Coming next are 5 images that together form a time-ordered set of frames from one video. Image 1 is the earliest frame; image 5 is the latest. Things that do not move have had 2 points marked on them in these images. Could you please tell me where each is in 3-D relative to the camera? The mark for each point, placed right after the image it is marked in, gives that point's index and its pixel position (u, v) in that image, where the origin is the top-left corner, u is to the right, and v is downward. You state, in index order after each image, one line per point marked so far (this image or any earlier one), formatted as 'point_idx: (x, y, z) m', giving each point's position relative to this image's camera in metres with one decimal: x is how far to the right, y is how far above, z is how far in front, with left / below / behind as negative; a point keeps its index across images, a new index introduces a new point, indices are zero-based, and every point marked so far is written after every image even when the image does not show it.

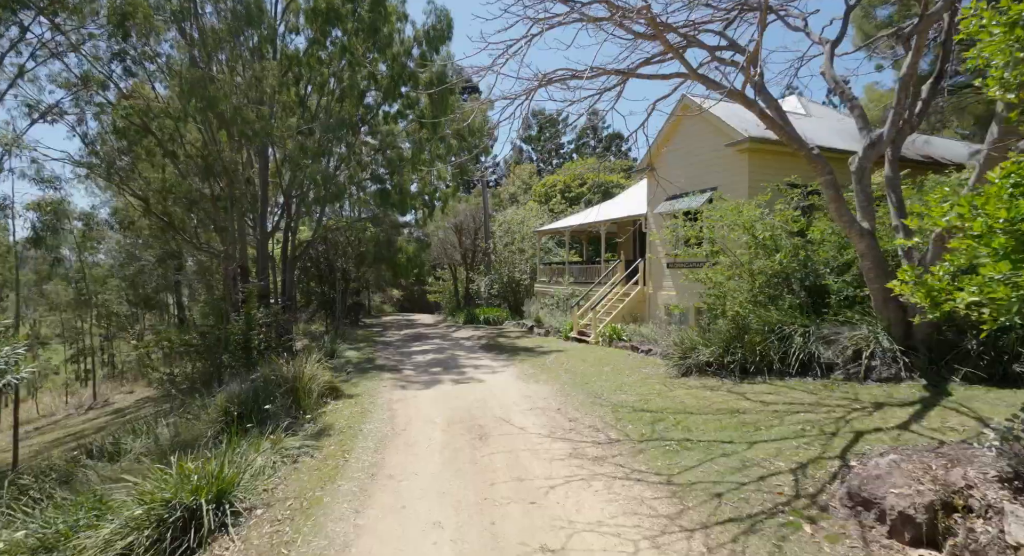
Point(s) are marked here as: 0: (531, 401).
0: (+0.3, -1.9, +8.1) m
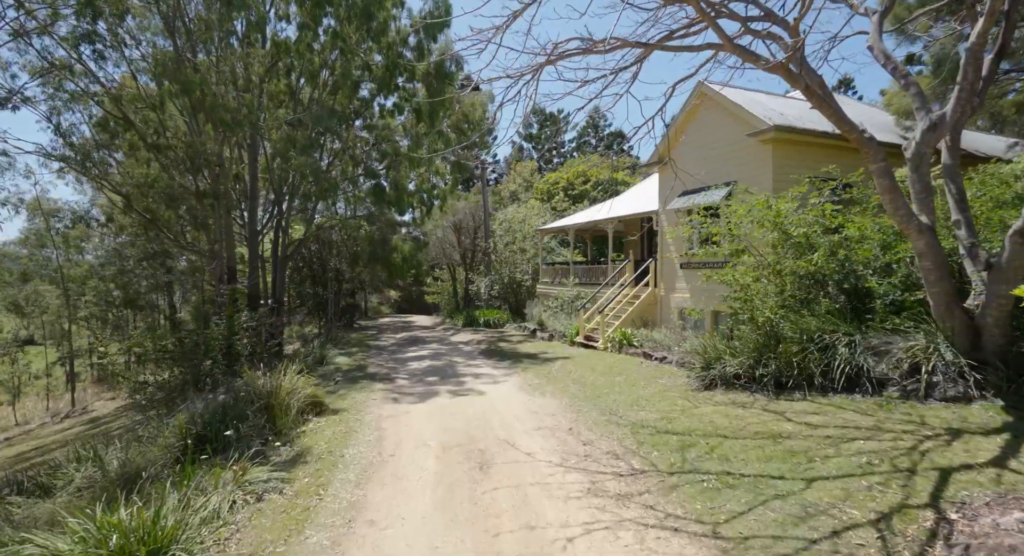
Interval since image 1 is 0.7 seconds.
0: (+0.4, -2.0, +7.2) m
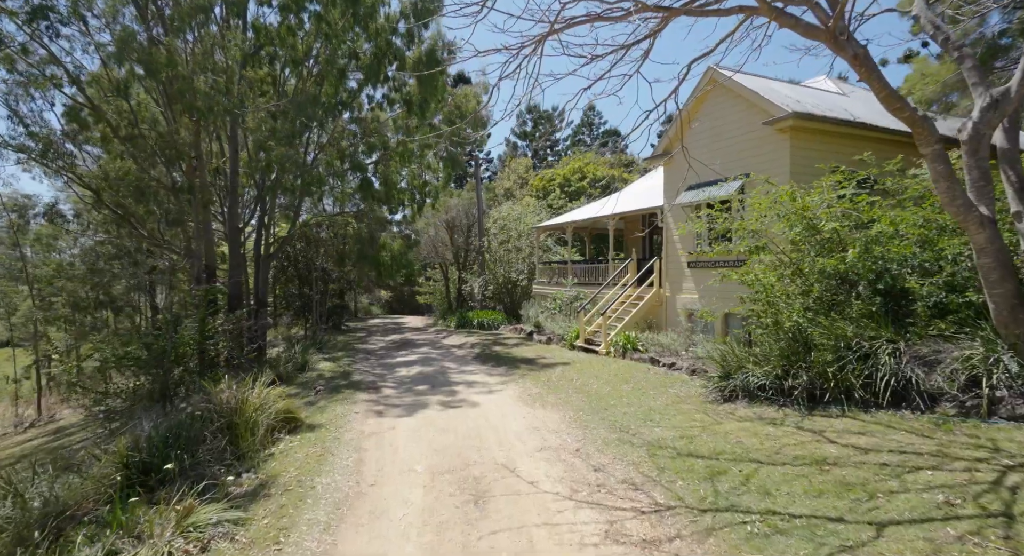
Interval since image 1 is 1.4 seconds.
0: (+0.4, -2.0, +6.4) m
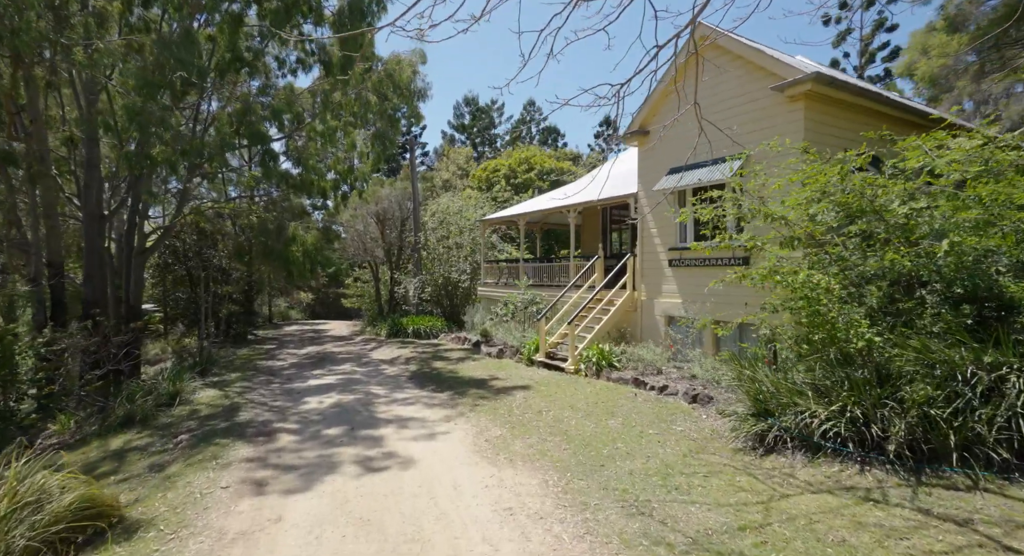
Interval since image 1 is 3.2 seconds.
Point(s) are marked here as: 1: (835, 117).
0: (0.0, -2.0, +4.0) m
1: (+4.9, +2.5, +7.8) m
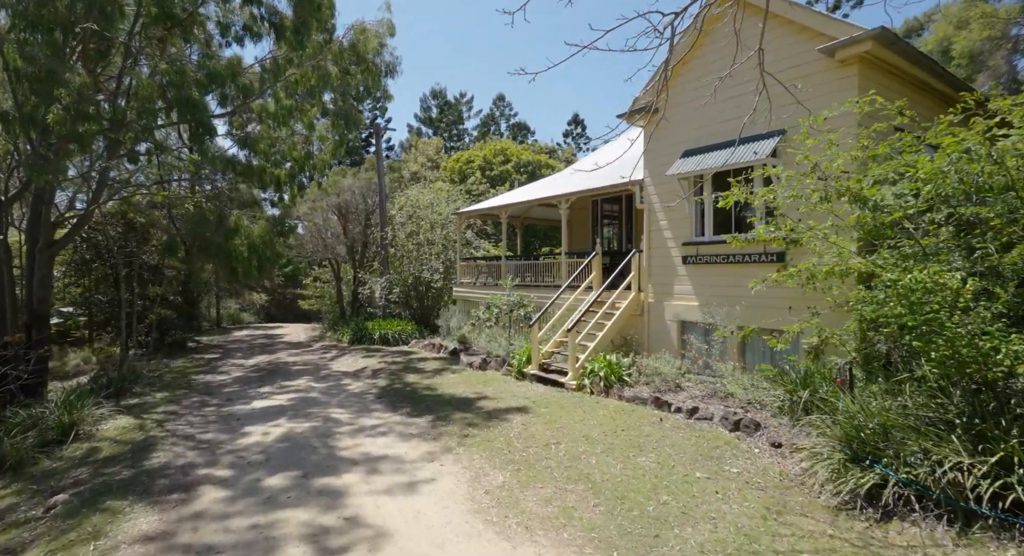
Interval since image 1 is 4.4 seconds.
0: (+0.3, -2.0, +2.5) m
1: (+4.9, +2.5, +6.6) m
